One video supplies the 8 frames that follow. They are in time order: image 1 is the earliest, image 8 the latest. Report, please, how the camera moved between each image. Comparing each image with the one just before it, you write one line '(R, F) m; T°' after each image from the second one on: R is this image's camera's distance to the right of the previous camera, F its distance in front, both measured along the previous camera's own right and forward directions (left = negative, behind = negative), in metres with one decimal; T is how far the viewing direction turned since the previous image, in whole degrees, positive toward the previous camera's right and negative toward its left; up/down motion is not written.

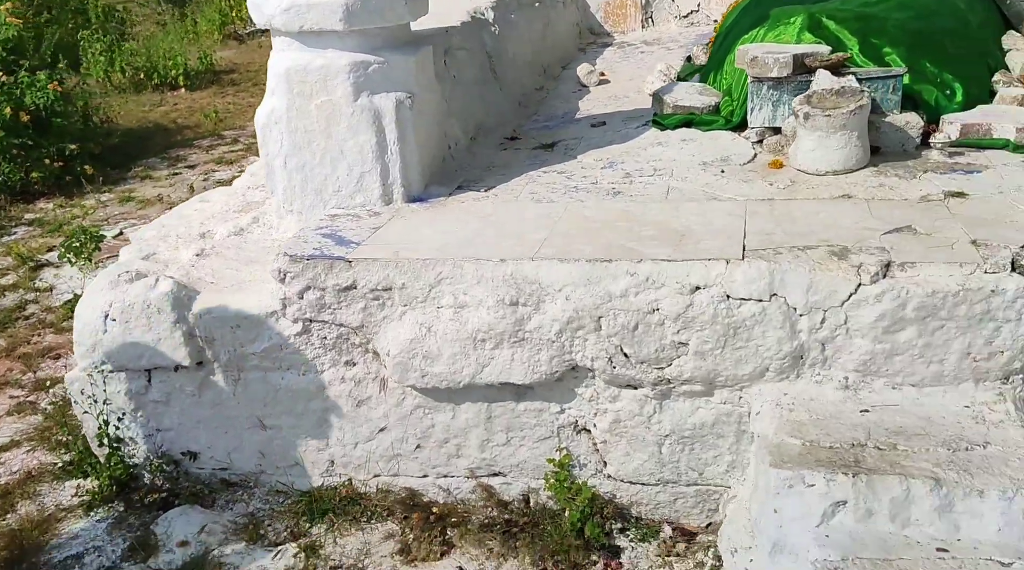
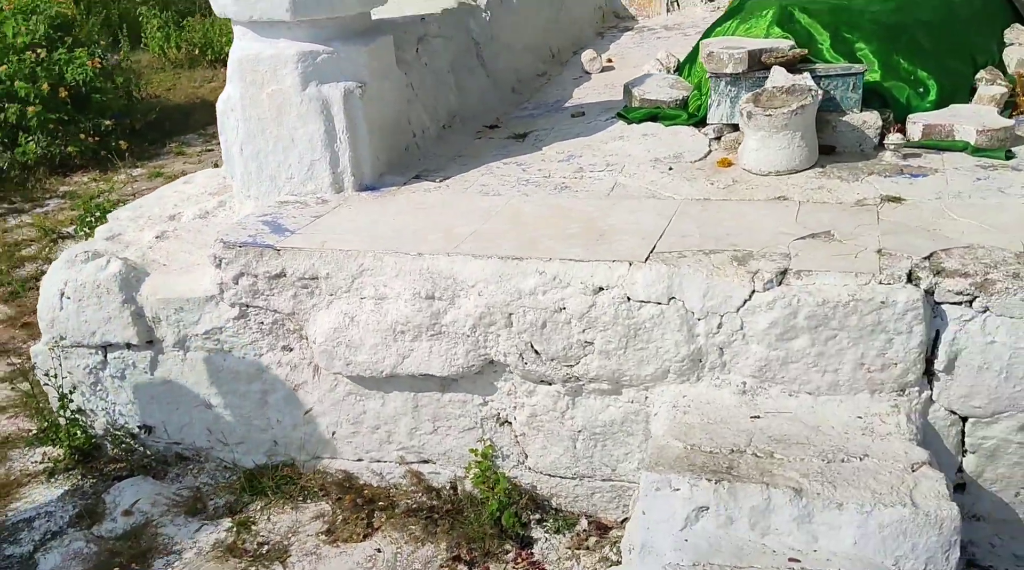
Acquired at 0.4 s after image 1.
(+0.4, 0.0) m; -5°
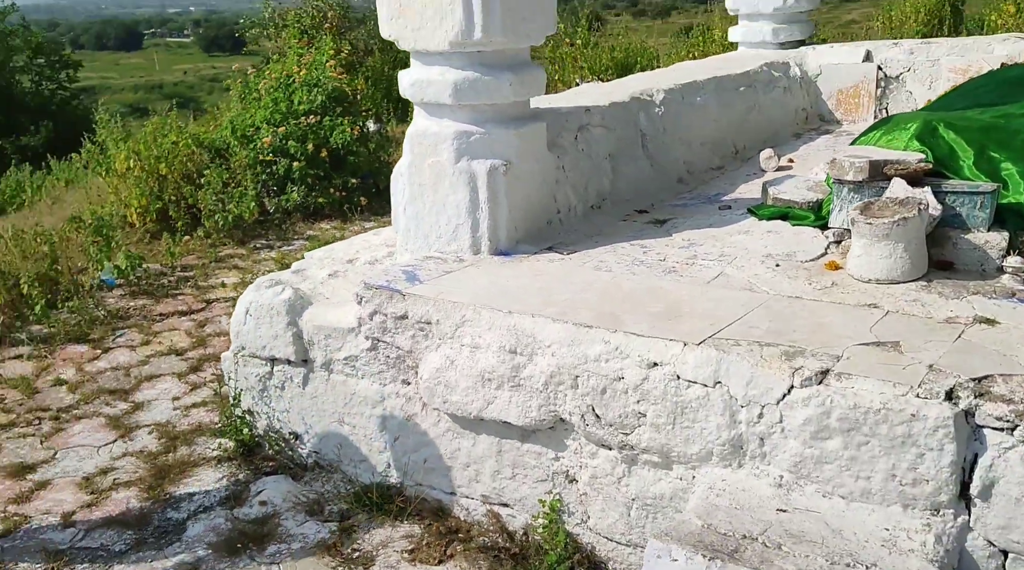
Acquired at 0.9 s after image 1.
(+0.5, -0.2) m; -15°
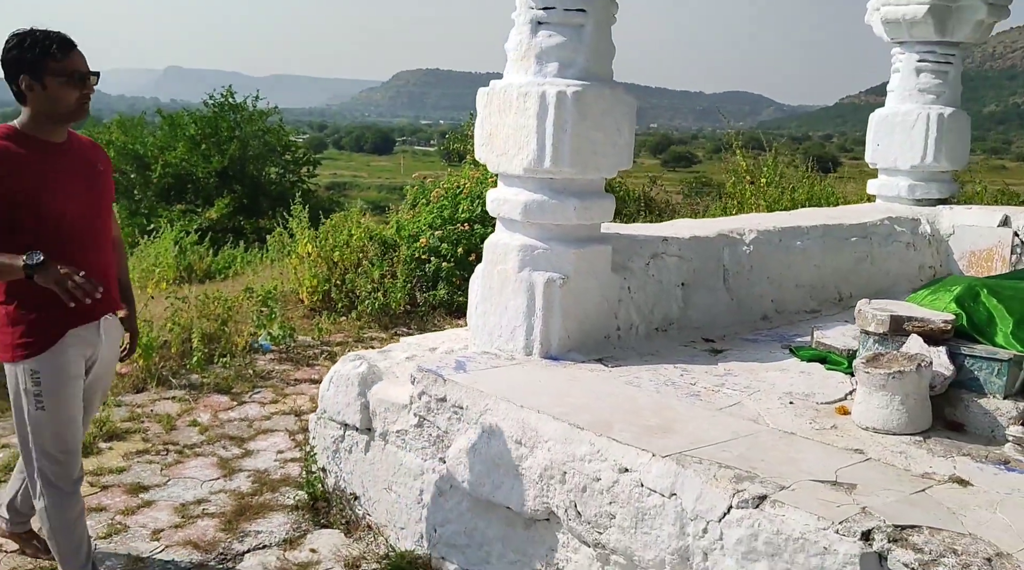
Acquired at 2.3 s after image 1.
(+0.5, -0.2) m; -12°
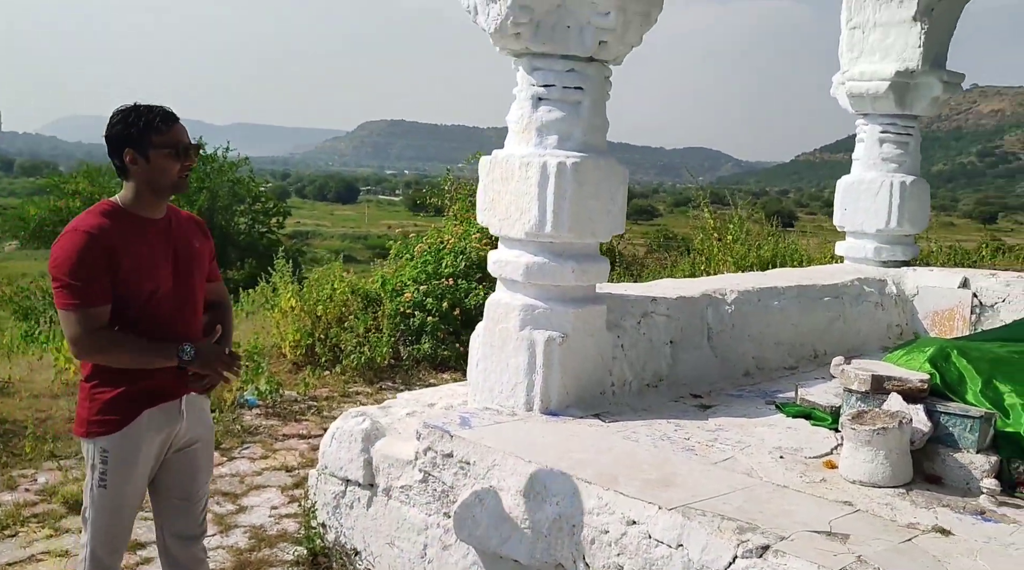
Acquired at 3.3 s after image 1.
(-0.1, -0.2) m; +2°
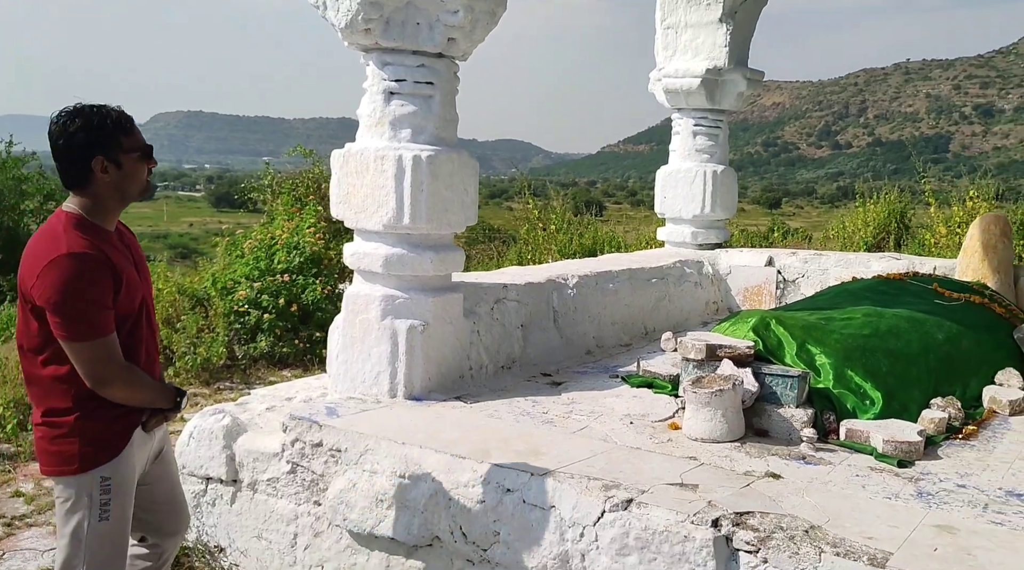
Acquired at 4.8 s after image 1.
(-0.2, -0.2) m; +11°
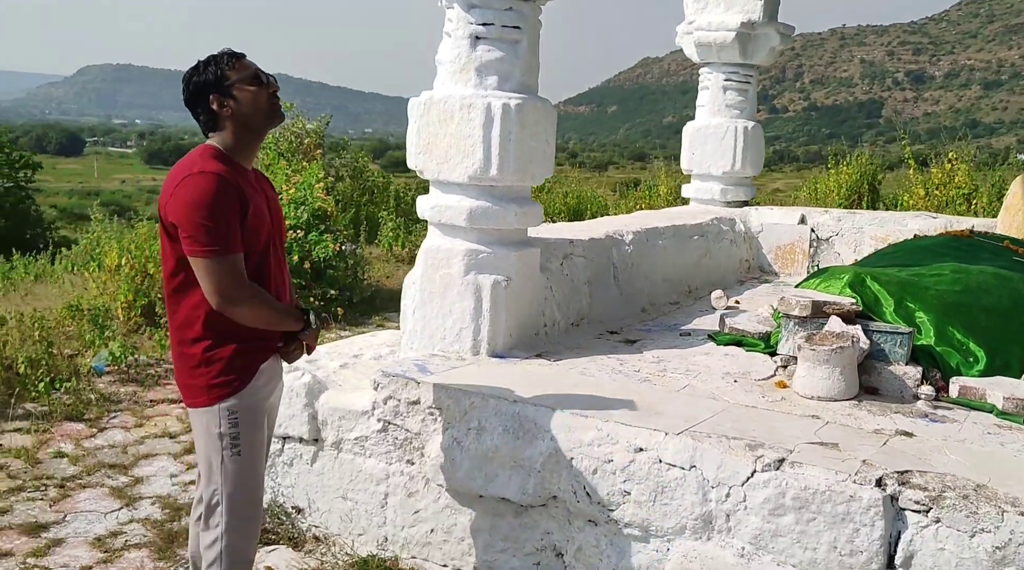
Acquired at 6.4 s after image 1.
(-0.6, +0.2) m; +4°
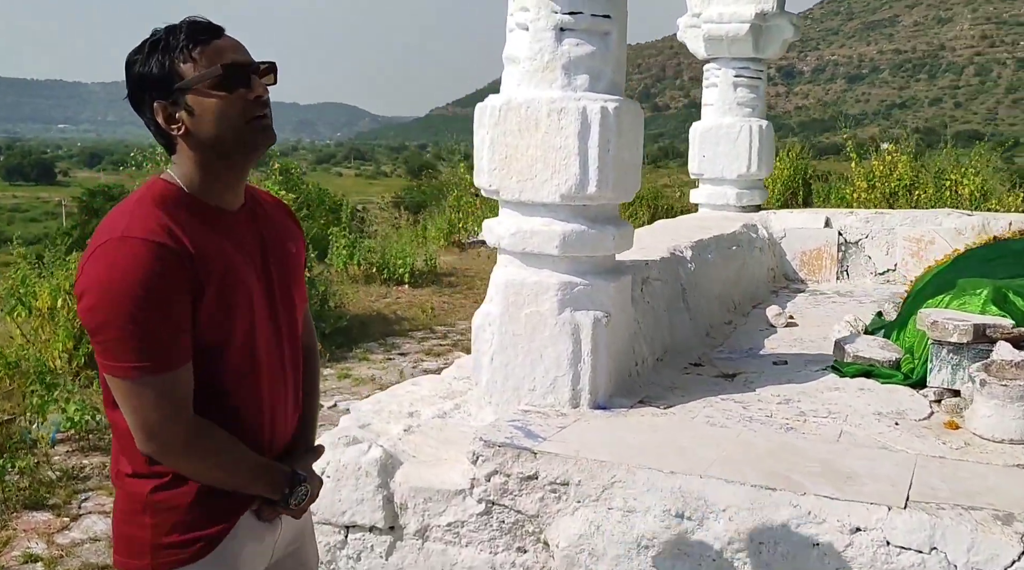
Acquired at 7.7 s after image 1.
(-0.6, +0.6) m; +7°
